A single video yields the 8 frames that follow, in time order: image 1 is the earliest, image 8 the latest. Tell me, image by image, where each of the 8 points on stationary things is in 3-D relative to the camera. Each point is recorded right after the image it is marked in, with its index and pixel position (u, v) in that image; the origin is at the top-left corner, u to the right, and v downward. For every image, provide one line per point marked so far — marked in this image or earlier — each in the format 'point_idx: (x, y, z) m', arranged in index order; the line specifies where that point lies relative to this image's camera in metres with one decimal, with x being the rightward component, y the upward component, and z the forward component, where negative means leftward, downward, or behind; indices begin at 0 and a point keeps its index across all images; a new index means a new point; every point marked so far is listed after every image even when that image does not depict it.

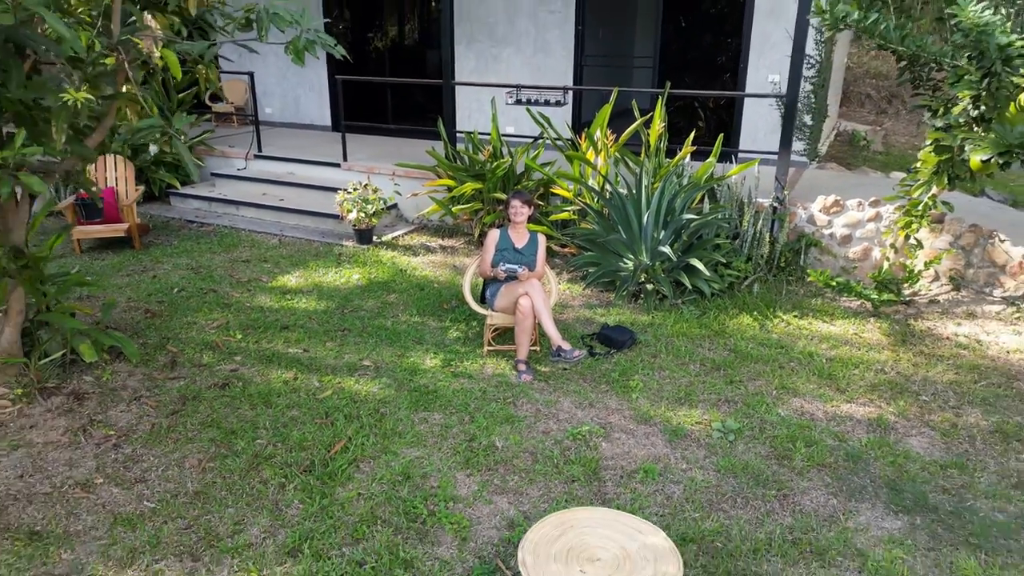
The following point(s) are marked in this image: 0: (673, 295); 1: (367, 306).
0: (+0.8, 0.0, +3.8) m
1: (-0.7, -0.1, +3.9) m
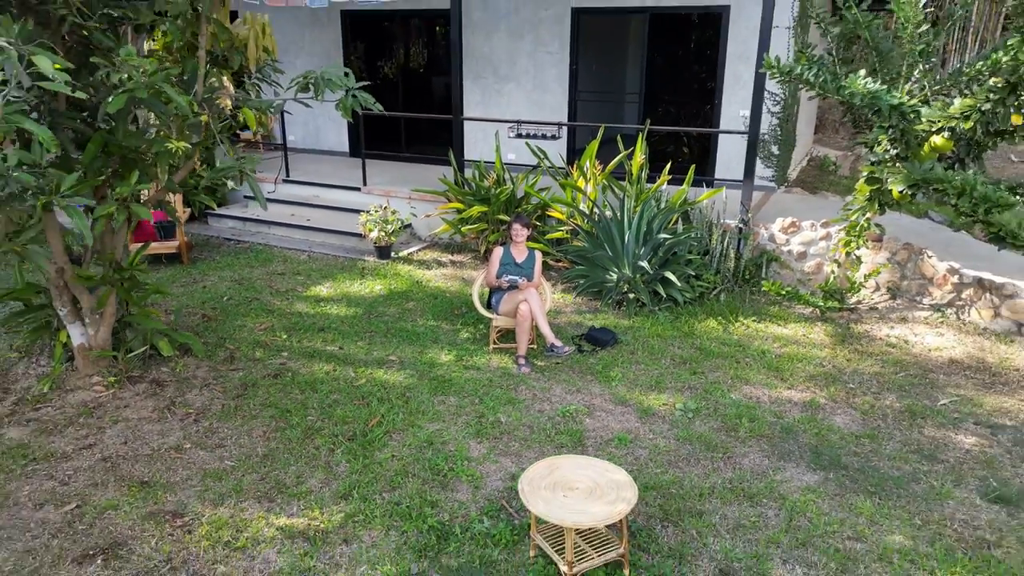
0: (+0.8, -0.1, +4.5) m
1: (-0.7, -0.1, +4.5) m
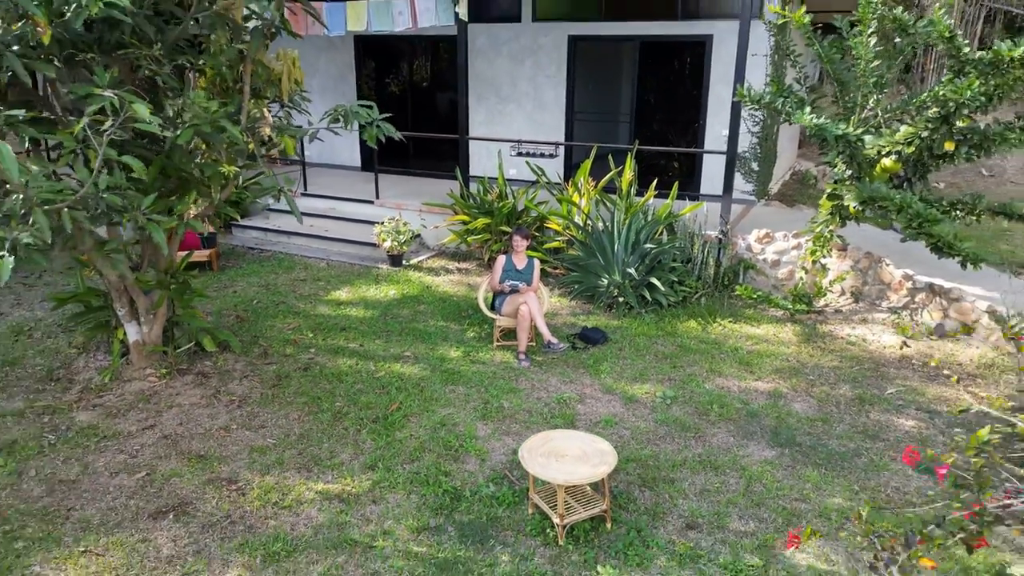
0: (+0.8, -0.1, +5.0) m
1: (-0.7, -0.2, +5.0) m
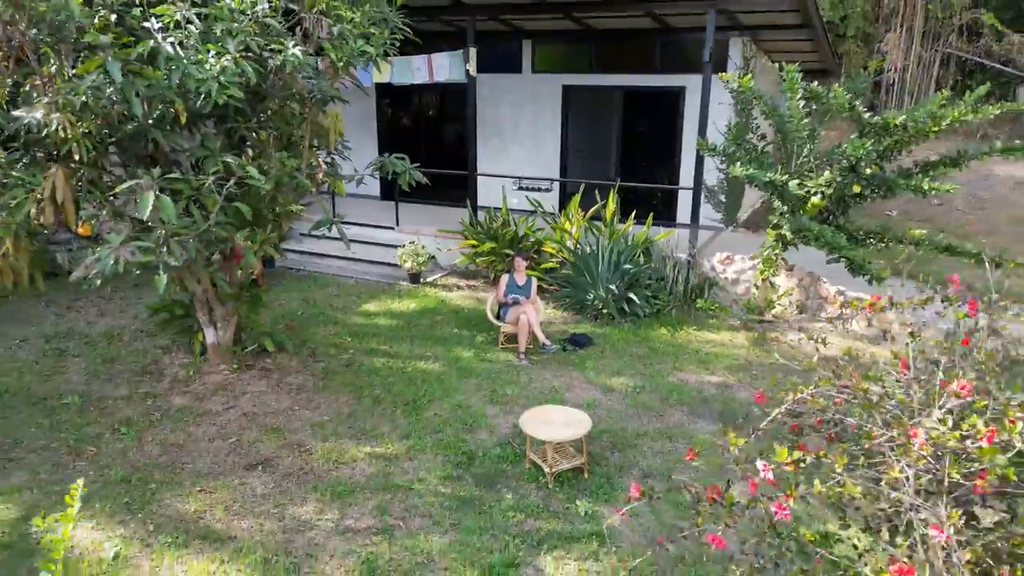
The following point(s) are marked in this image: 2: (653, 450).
0: (+0.8, -0.2, +6.0) m
1: (-0.7, -0.3, +6.1) m
2: (+0.7, -0.8, +4.1) m
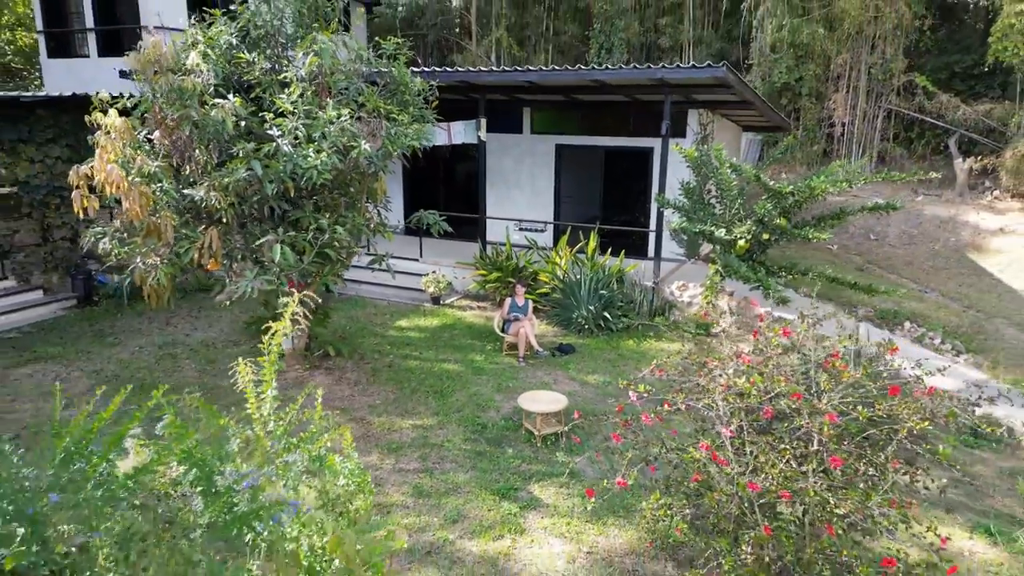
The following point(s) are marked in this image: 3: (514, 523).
0: (+0.8, -0.4, +7.7) m
1: (-0.7, -0.5, +7.8) m
2: (+0.7, -1.0, +5.8) m
3: (0.0, -1.3, +4.5) m
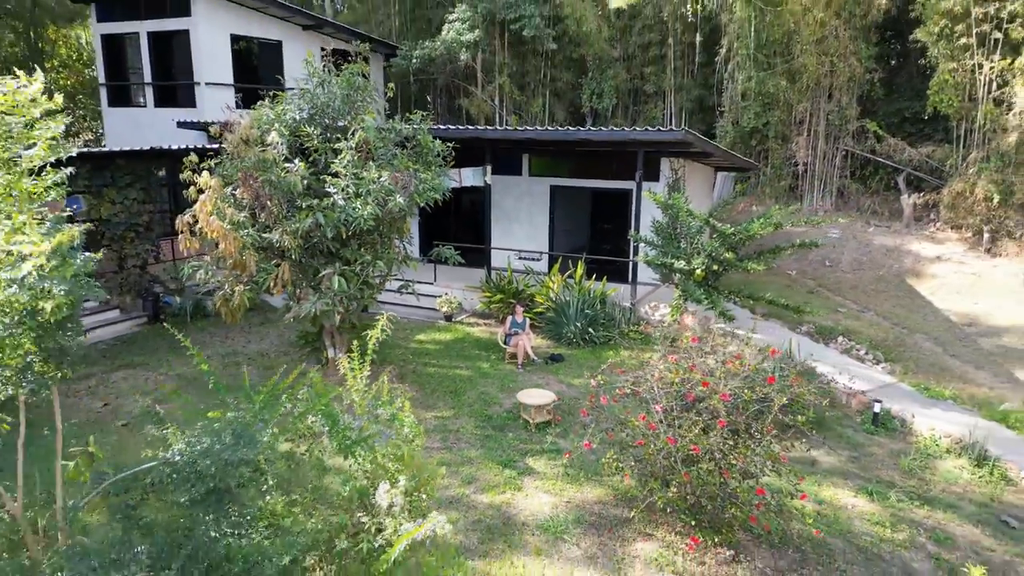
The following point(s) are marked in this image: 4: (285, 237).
0: (+0.8, -0.6, +9.3) m
1: (-0.7, -0.7, +9.4) m
2: (+0.7, -1.2, +7.4) m
3: (0.0, -1.5, +6.1) m
4: (-2.0, +0.4, +6.8) m
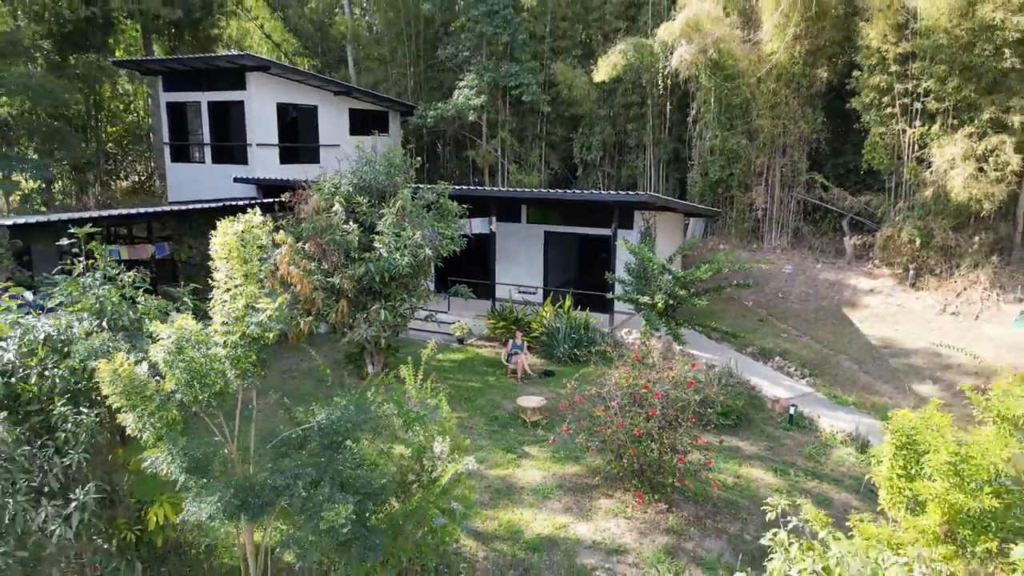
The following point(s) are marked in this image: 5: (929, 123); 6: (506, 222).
0: (+0.8, -1.1, +11.6) m
1: (-0.7, -1.1, +11.7) m
2: (+0.8, -1.6, +9.7) m
3: (0.0, -1.8, +8.3) m
4: (-2.0, +0.1, +9.2) m
5: (+7.6, +3.0, +14.4) m
6: (-0.1, +1.2, +13.8) m
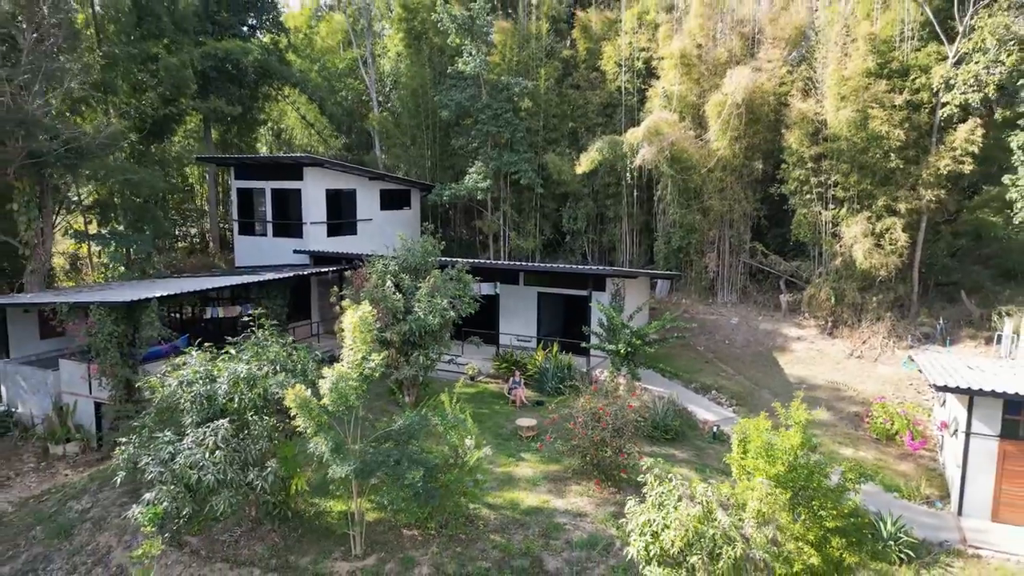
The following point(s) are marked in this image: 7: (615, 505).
0: (+0.8, -2.1, +15.3) m
1: (-0.7, -2.1, +15.4) m
2: (+0.8, -2.5, +13.4) m
3: (0.0, -2.7, +12.0) m
4: (-2.0, -0.8, +12.9) m
5: (+7.6, +1.9, +18.3) m
6: (-0.1, +0.1, +17.6) m
7: (+1.4, -2.9, +10.6) m
